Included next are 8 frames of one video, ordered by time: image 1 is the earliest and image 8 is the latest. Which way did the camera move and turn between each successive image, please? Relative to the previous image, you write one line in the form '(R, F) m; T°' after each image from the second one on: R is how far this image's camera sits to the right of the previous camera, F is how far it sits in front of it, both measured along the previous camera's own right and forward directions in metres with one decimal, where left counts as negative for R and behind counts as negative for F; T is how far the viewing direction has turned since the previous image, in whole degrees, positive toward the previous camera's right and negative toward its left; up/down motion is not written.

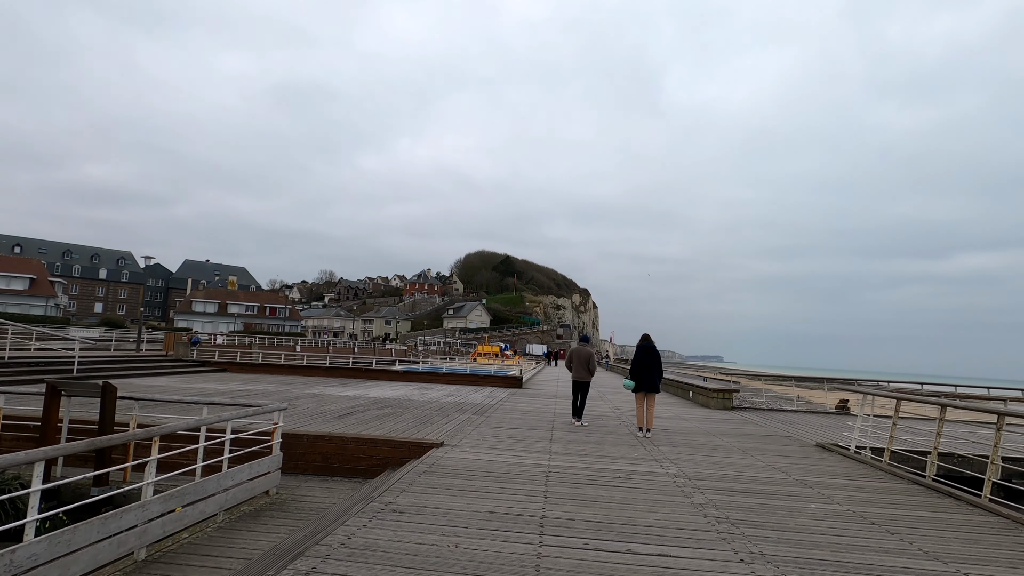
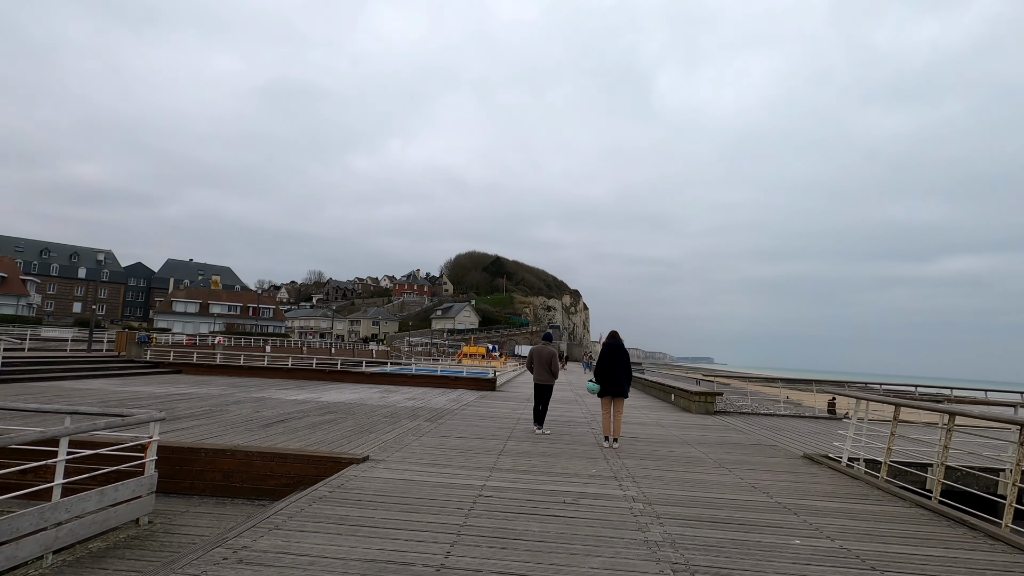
(+0.6, +1.0) m; +1°
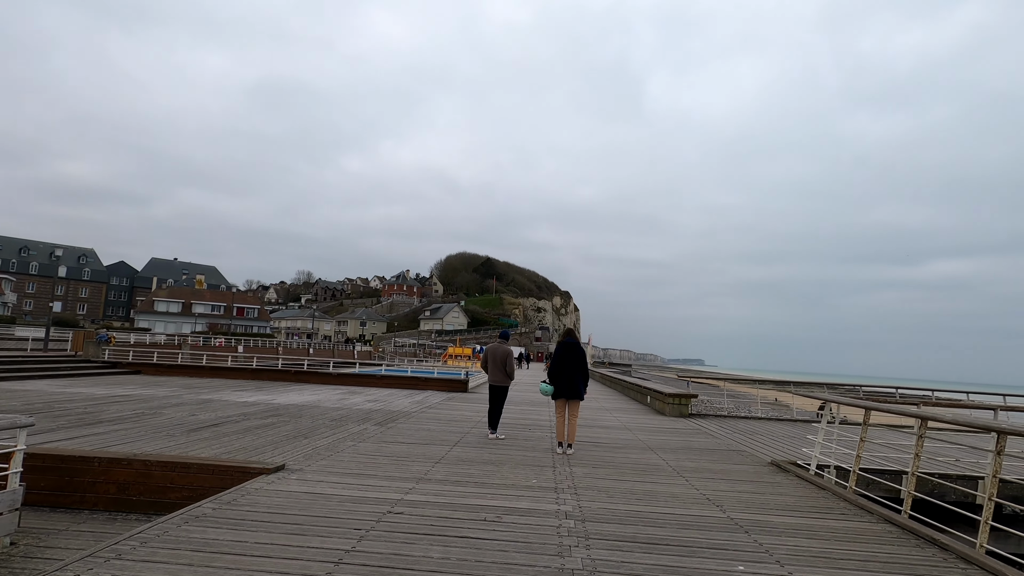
(+0.6, +0.6) m; +1°
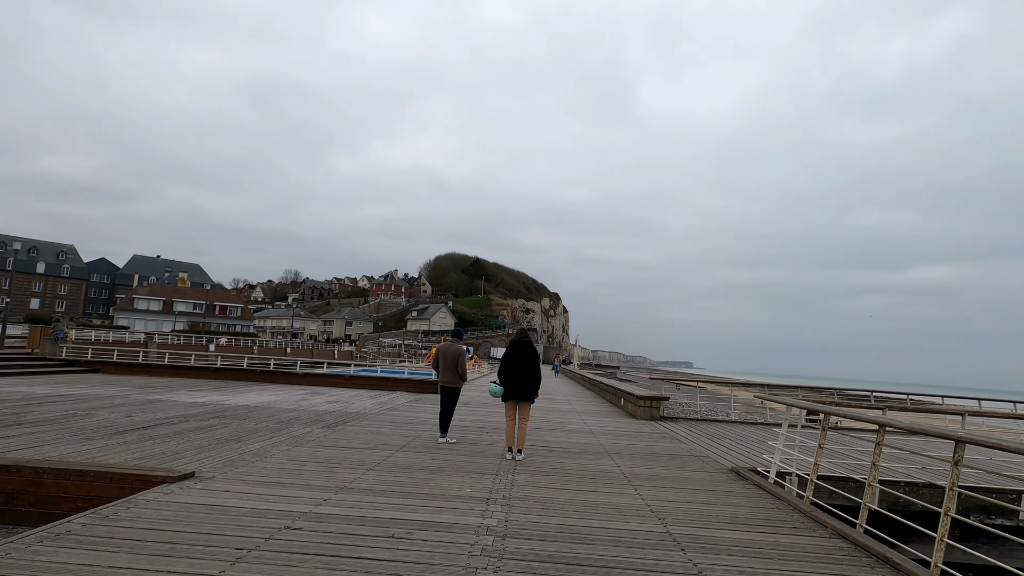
(+0.5, +0.4) m; +1°
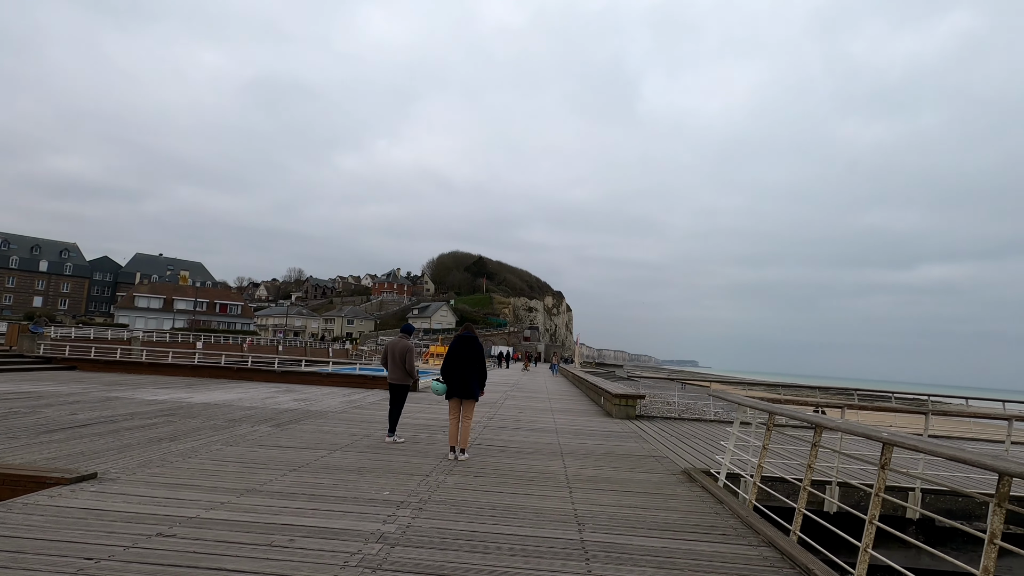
(+0.7, +0.3) m; 0°
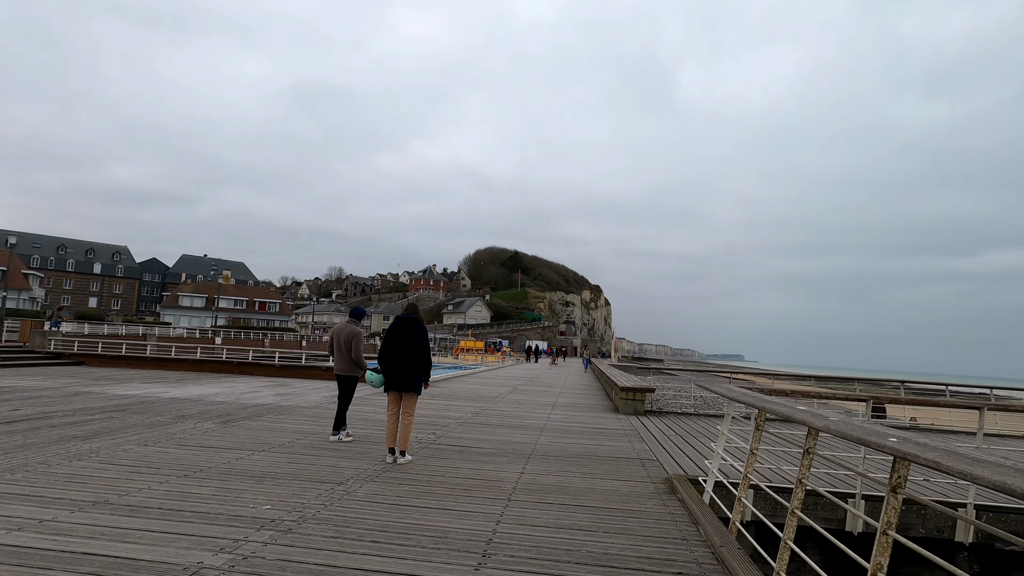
(+0.9, +1.1) m; -4°
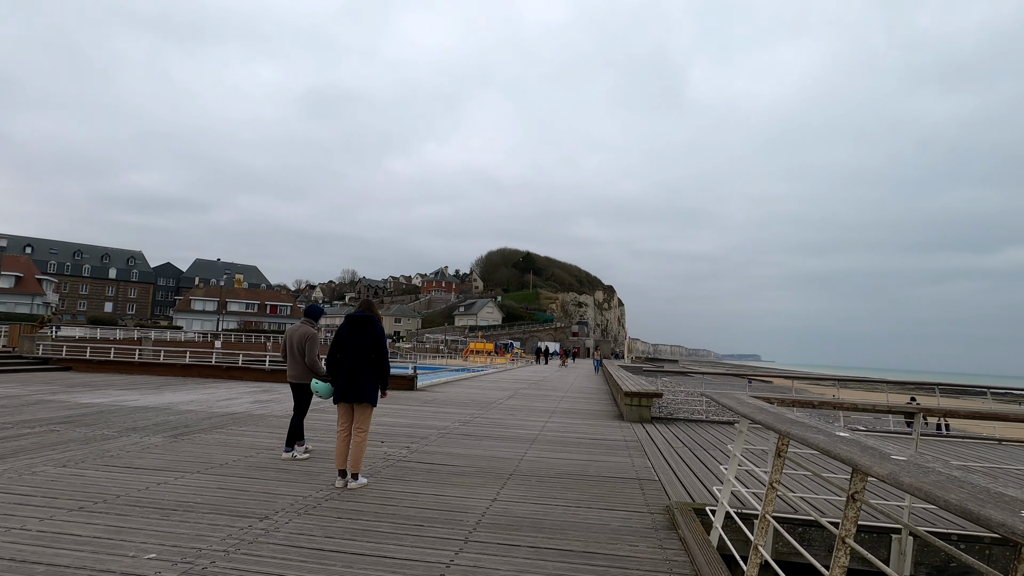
(+0.4, +0.9) m; -1°
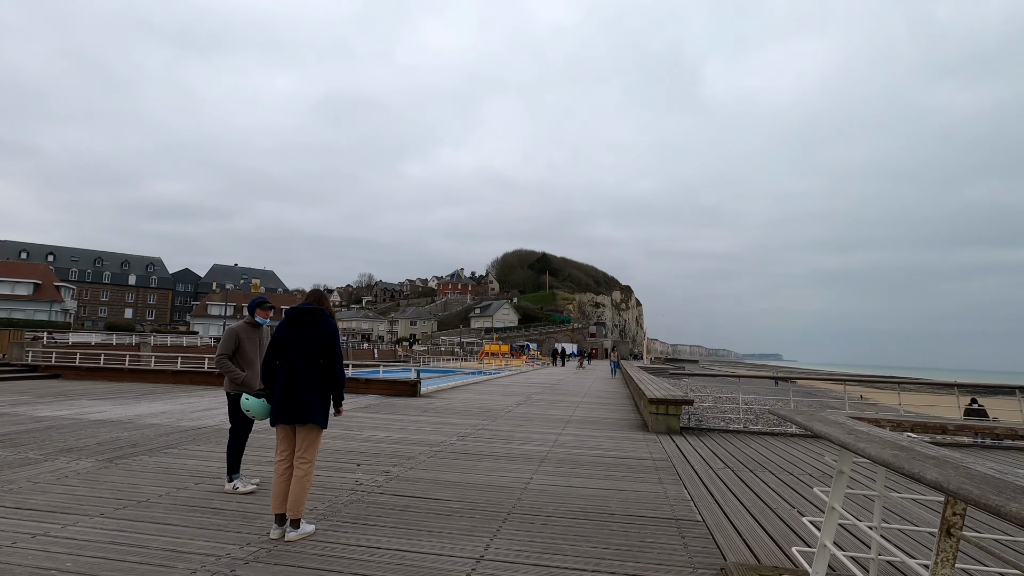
(+0.2, +1.2) m; -2°
